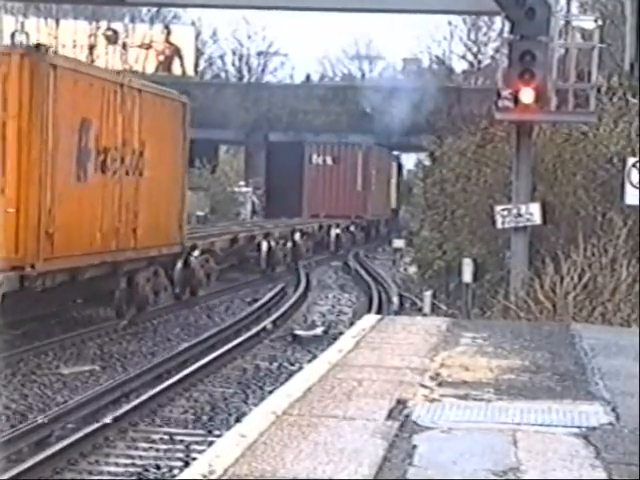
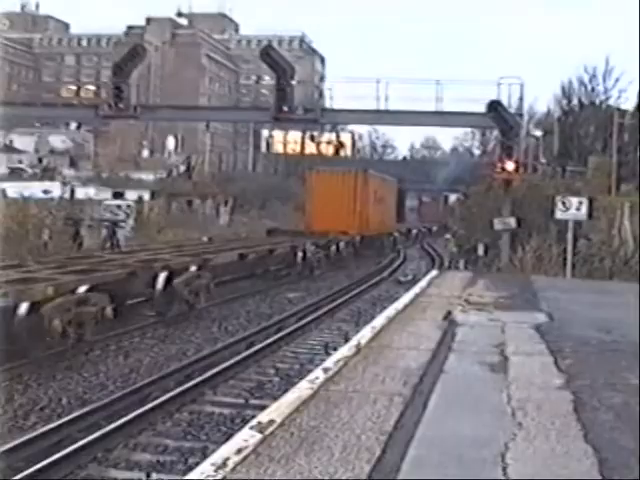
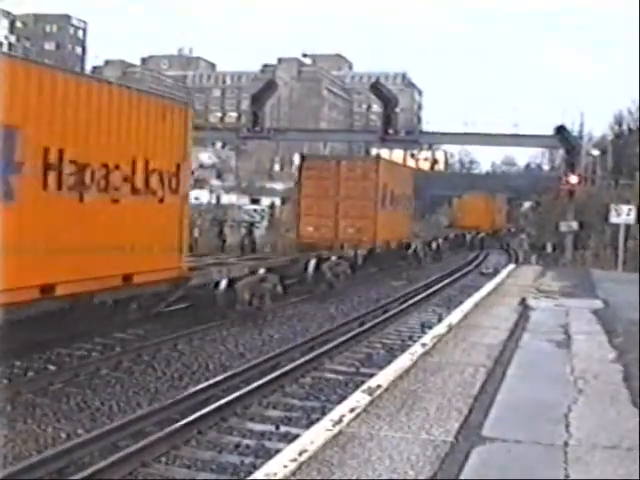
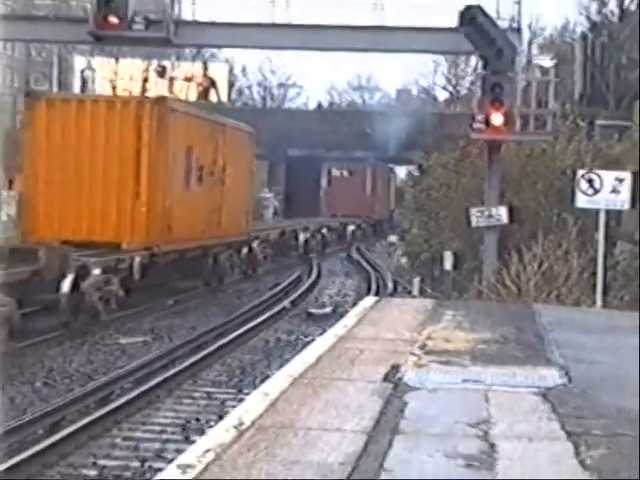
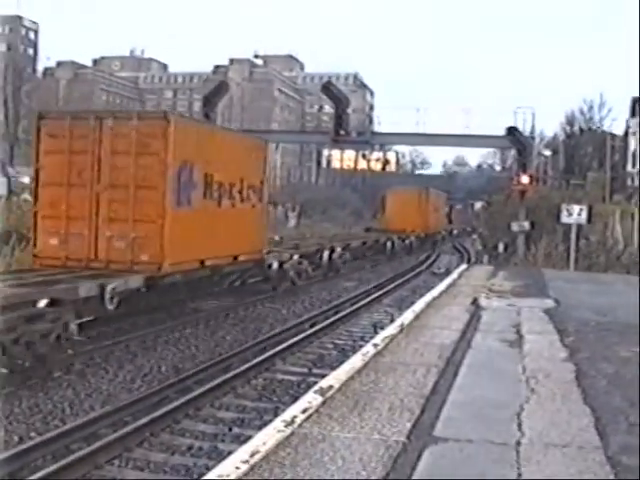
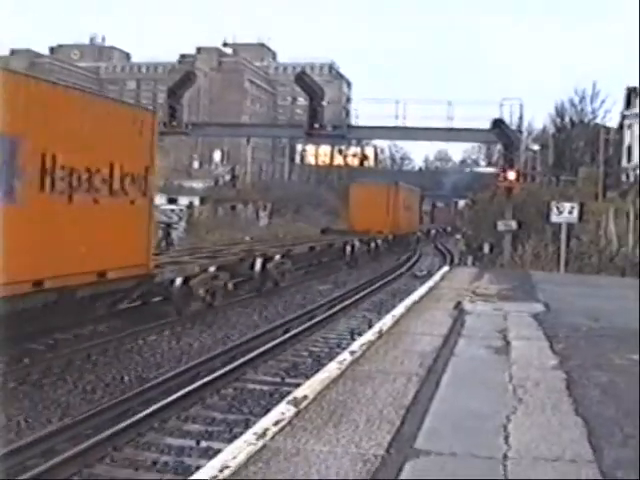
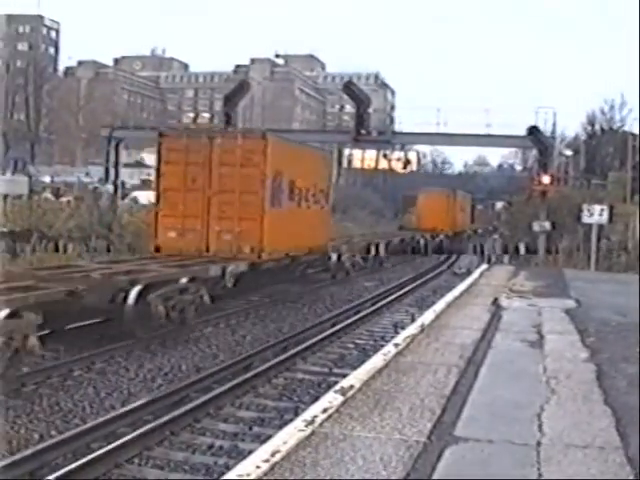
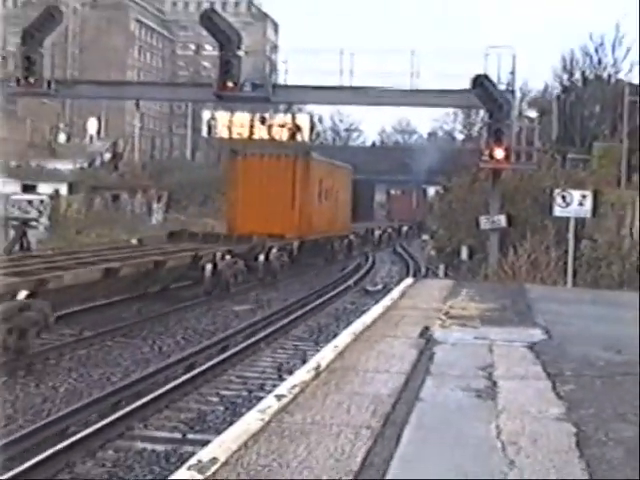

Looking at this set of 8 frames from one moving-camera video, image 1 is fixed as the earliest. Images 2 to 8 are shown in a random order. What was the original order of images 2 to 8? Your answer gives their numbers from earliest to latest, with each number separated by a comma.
4, 8, 2, 6, 5, 7, 3
